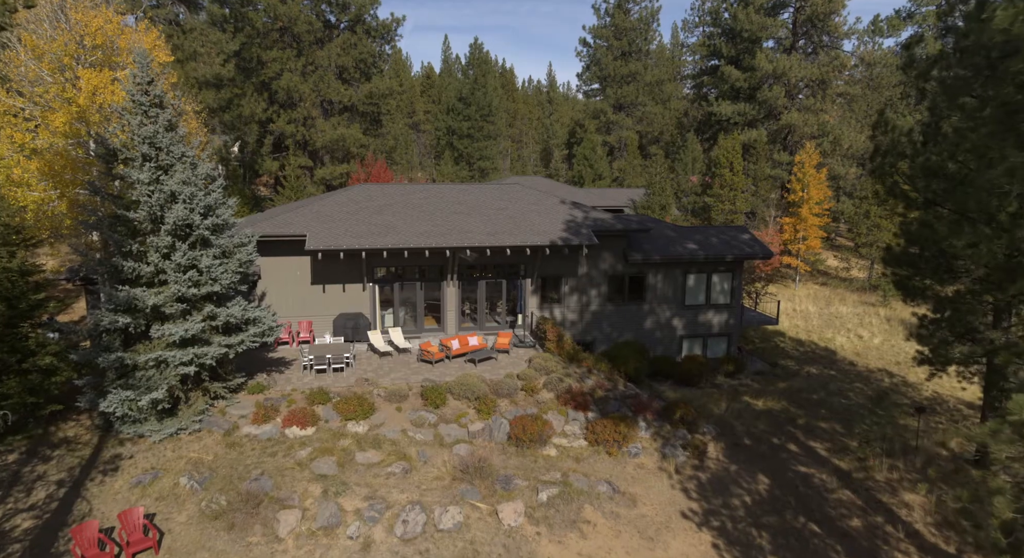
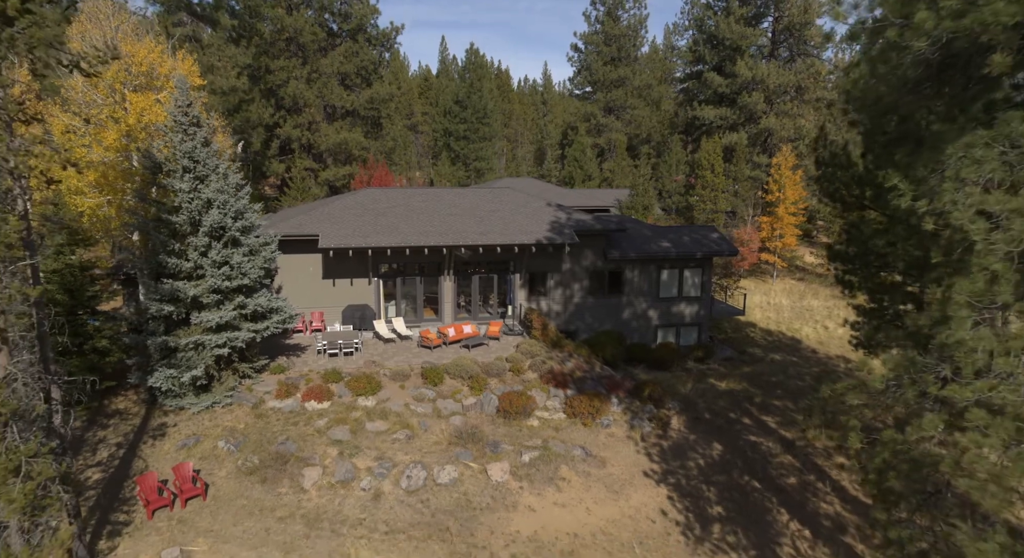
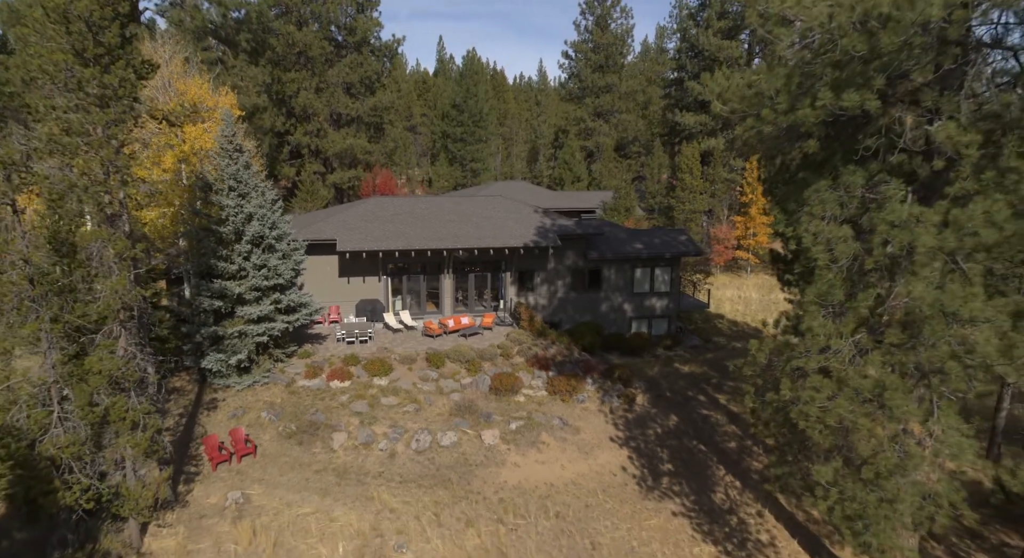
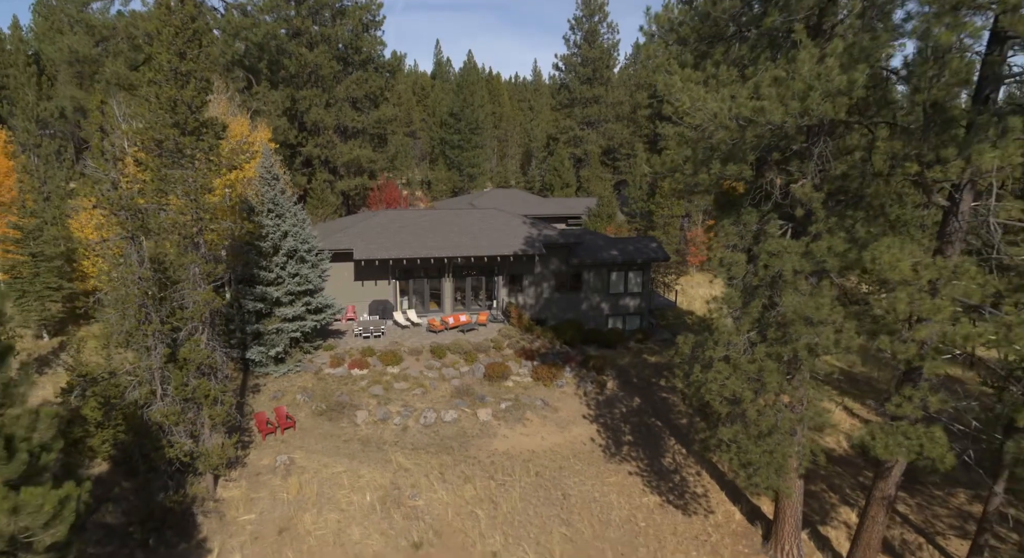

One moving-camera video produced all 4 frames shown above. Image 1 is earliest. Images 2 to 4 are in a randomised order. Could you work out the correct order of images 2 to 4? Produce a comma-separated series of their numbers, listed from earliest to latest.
2, 3, 4
